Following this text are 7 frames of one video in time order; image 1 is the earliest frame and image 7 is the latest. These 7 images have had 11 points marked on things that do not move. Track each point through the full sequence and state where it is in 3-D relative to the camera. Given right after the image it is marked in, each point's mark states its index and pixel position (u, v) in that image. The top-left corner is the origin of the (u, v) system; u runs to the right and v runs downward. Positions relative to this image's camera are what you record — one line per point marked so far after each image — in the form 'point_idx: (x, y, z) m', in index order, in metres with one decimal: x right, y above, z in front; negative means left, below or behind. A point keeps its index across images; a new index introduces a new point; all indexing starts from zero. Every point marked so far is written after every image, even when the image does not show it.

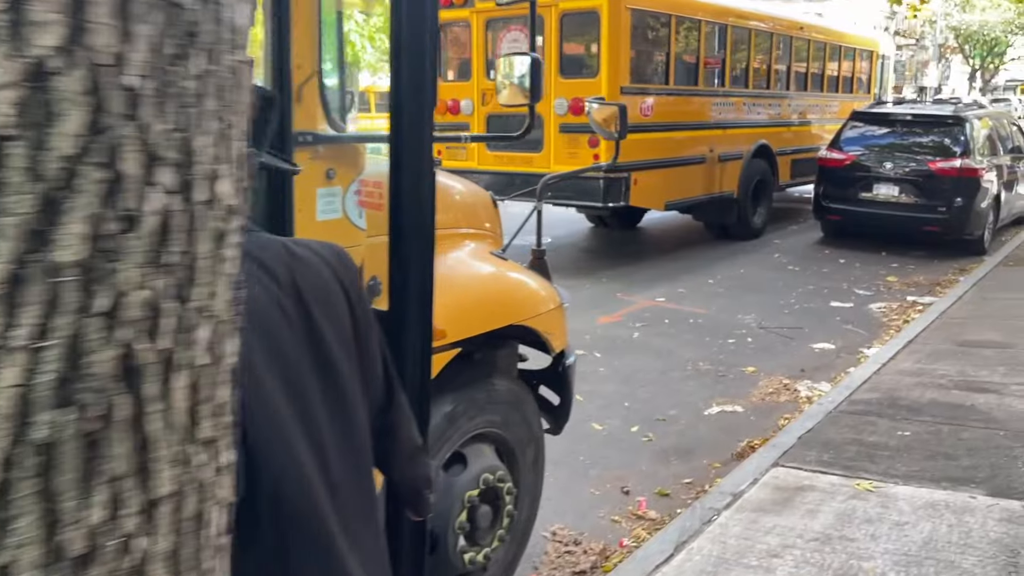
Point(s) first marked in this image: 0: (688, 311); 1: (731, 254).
0: (+1.6, -0.2, +7.5) m
1: (+2.6, +0.4, +10.1) m
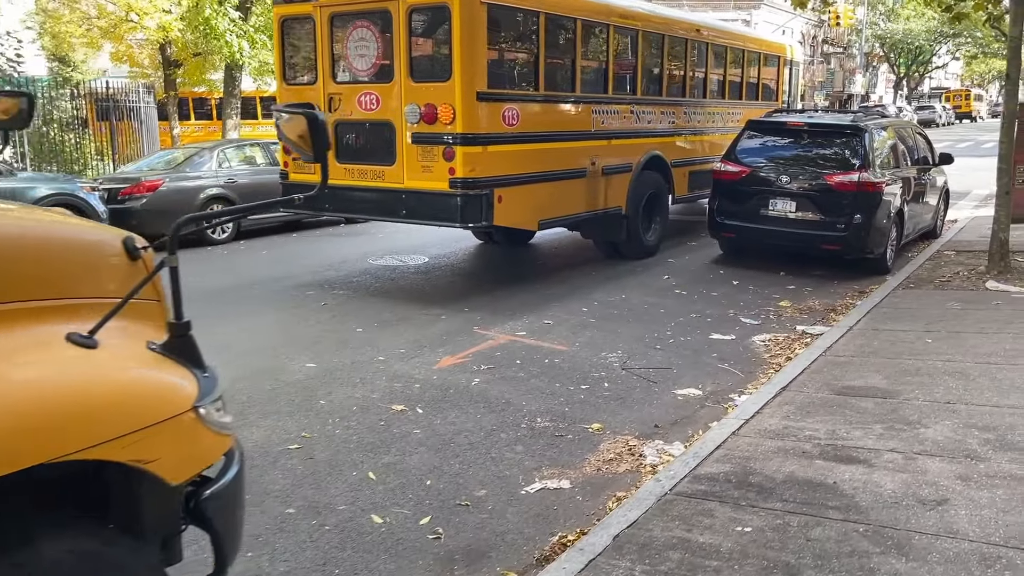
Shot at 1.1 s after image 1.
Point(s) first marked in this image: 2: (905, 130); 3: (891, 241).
0: (+0.3, -0.5, +6.6) m
1: (+1.1, +0.1, +9.2) m
2: (+5.5, +2.2, +11.8) m
3: (+4.4, +0.5, +9.7) m
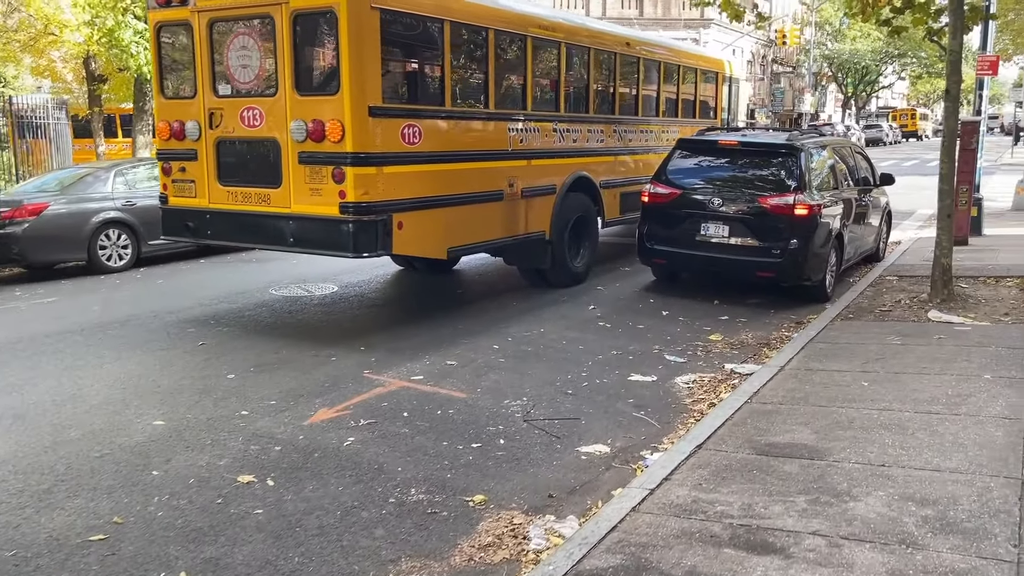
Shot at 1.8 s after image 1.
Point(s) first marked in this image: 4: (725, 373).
0: (-0.5, -0.7, +5.8) m
1: (+0.3, -0.2, +8.5) m
2: (+4.5, +1.9, +11.4) m
3: (+3.5, +0.2, +9.2) m
4: (+1.7, -0.7, +6.5) m
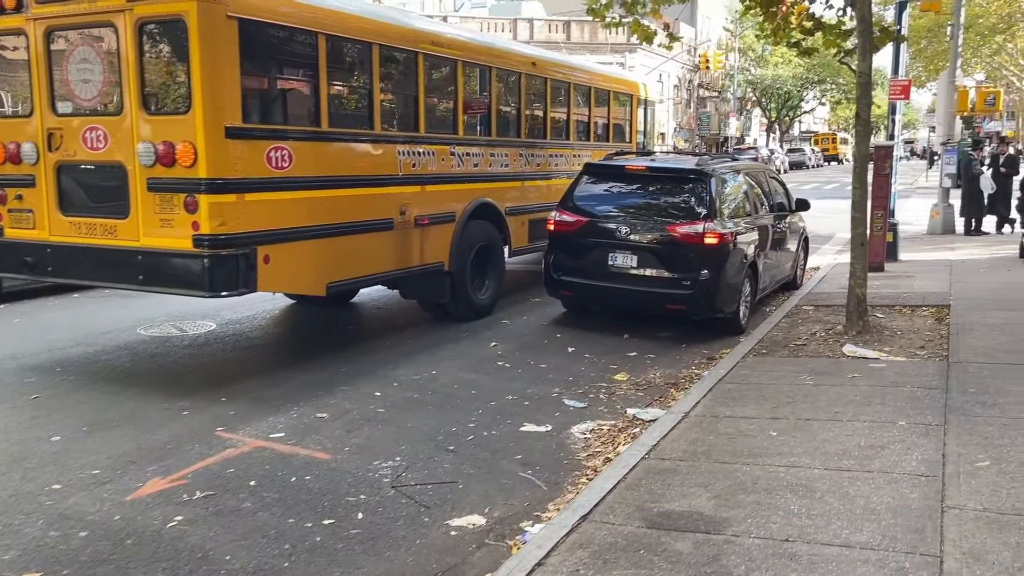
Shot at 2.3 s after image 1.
0: (-1.3, -1.0, +5.1) m
1: (-0.7, -0.5, +7.8) m
2: (+3.2, +1.5, +11.1) m
3: (+2.4, -0.1, +8.8) m
4: (+0.8, -0.9, +6.0) m
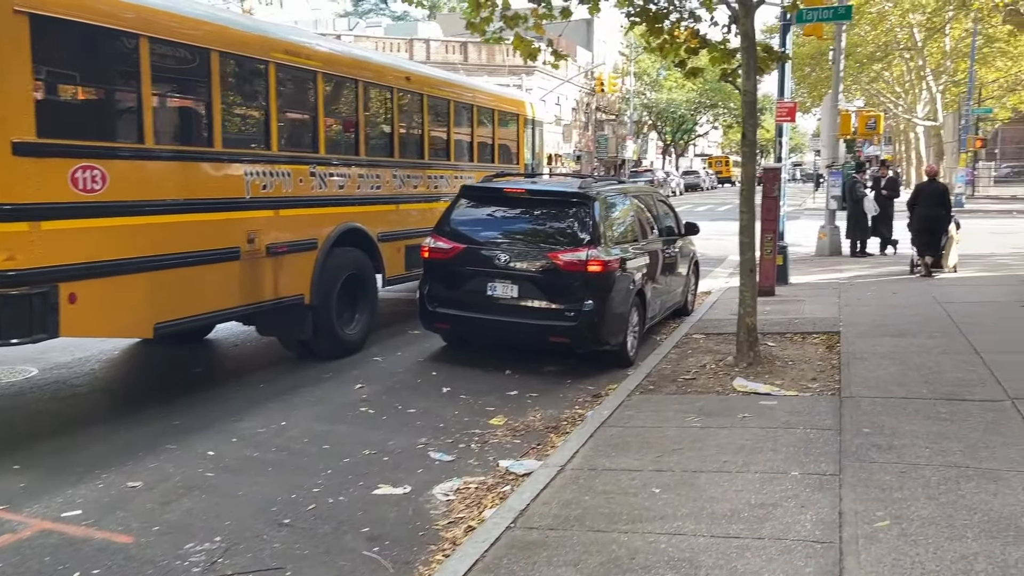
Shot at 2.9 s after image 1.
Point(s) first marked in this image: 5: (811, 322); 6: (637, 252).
0: (-2.0, -1.3, +4.2) m
1: (-1.8, -0.8, +6.9) m
2: (+1.7, +1.1, +10.7) m
3: (+1.2, -0.4, +8.3) m
4: (-0.1, -1.2, +5.3) m
5: (+3.3, -0.4, +9.2) m
6: (+1.4, +0.4, +9.4) m
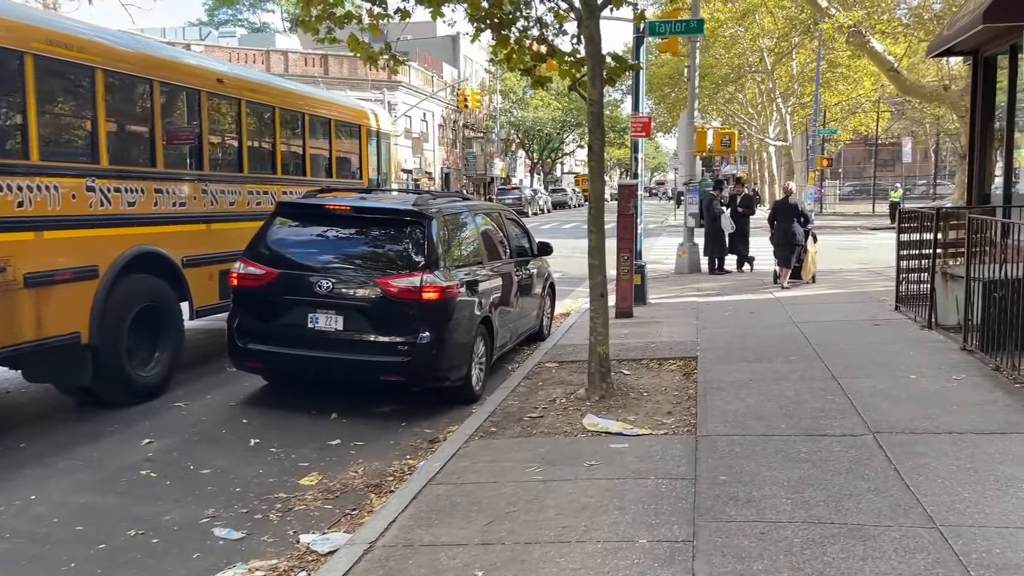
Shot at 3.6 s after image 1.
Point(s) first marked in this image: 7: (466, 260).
0: (-2.9, -1.5, +2.9) m
1: (-3.1, -1.1, +5.7) m
2: (-0.2, +0.8, +9.9) m
3: (-0.3, -0.6, +7.5) m
4: (-1.1, -1.4, +4.3) m
5: (+1.6, -0.6, +8.7) m
6: (-0.3, +0.1, +8.6) m
7: (-0.4, +0.3, +8.5) m
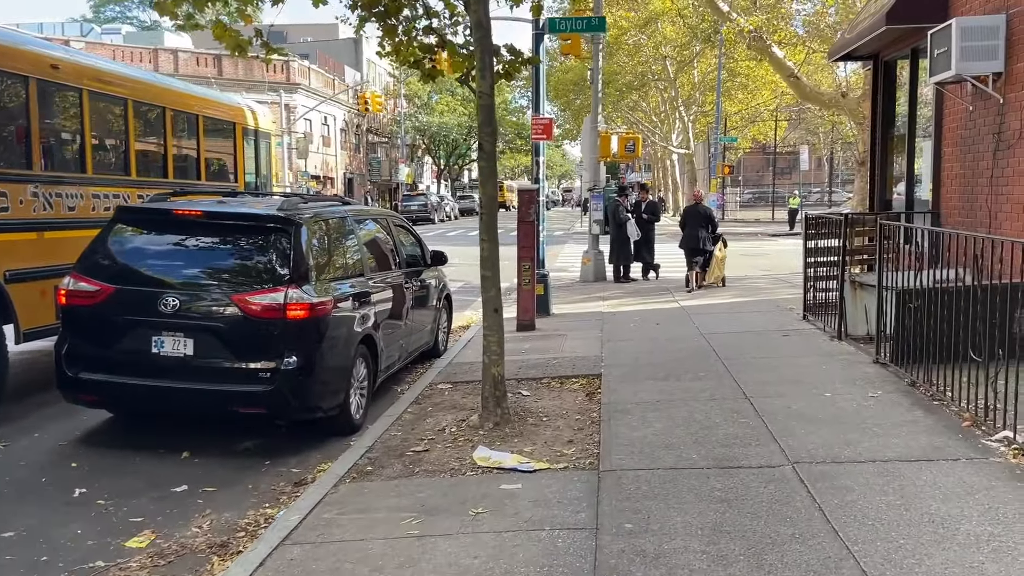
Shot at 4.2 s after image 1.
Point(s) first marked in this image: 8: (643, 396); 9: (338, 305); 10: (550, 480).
0: (-3.3, -1.6, +1.8) m
1: (-3.8, -1.2, +4.6) m
2: (-1.3, +0.7, +9.1) m
3: (-1.2, -0.8, +6.6) m
4: (-1.7, -1.5, +3.4) m
5: (+0.6, -0.7, +8.1) m
6: (-1.3, 0.0, +7.8) m
7: (-1.5, +0.2, +7.6) m
8: (+1.0, -0.8, +6.5) m
9: (-1.3, -0.1, +6.4) m
10: (+0.2, -1.1, +4.8) m
